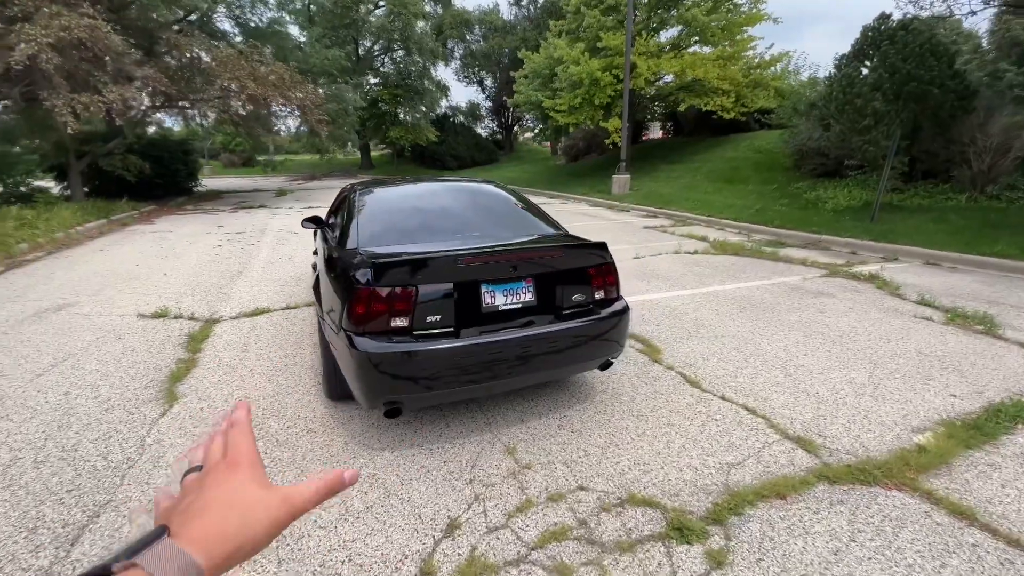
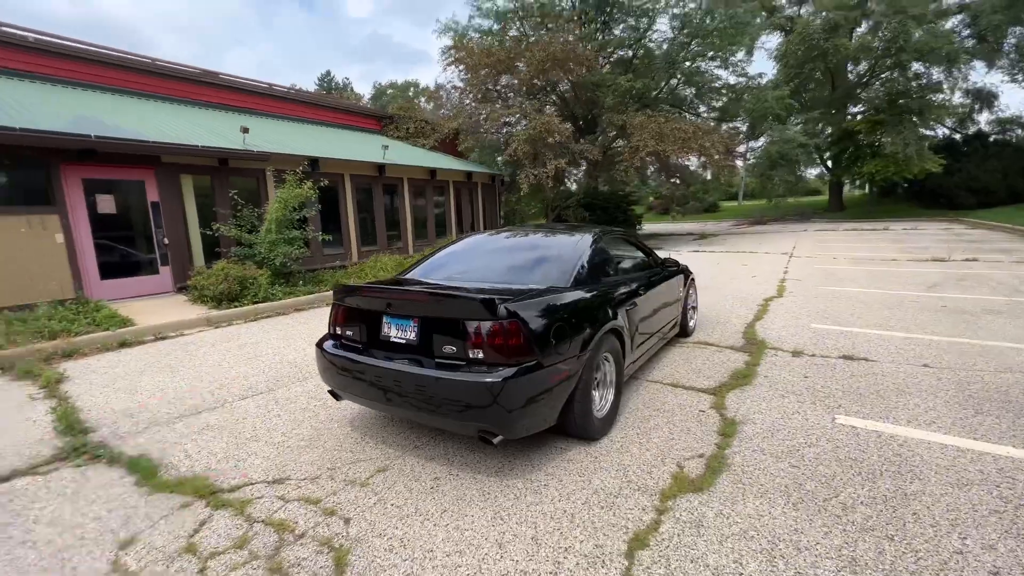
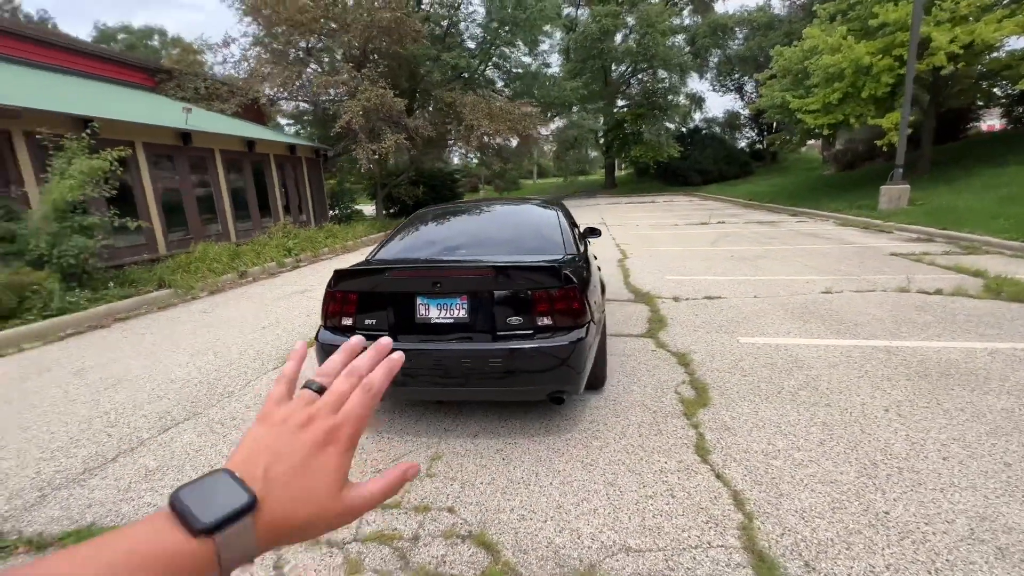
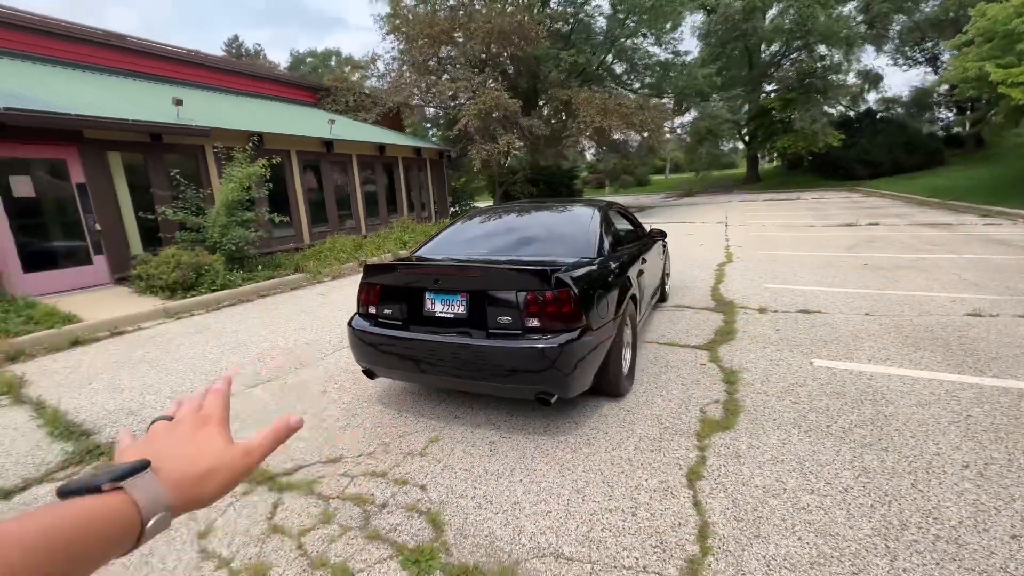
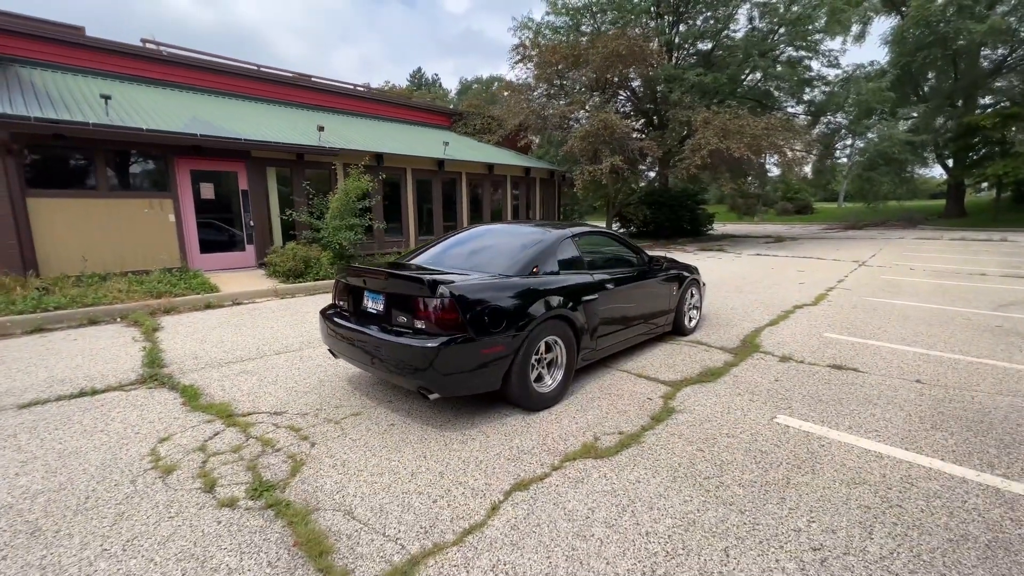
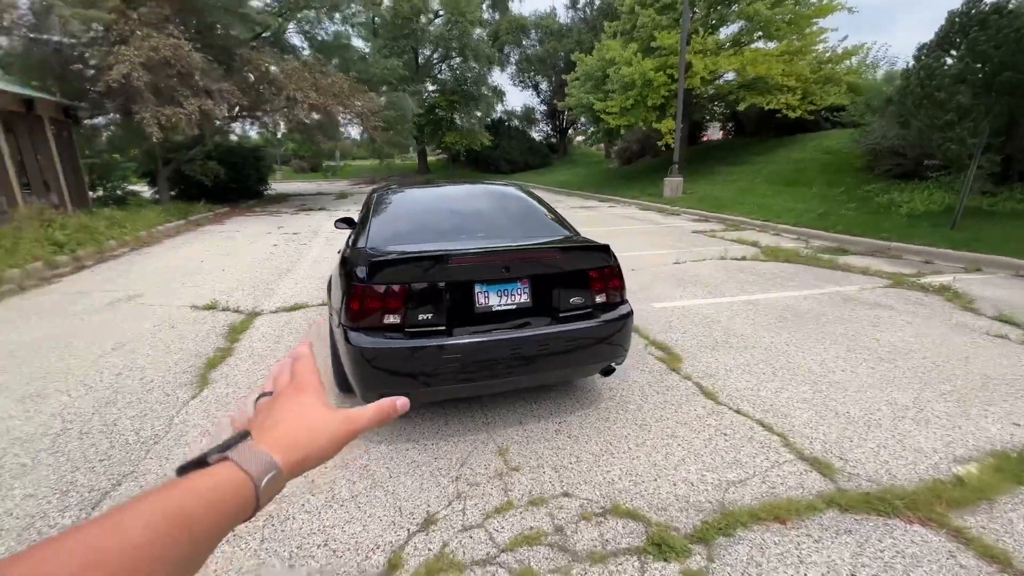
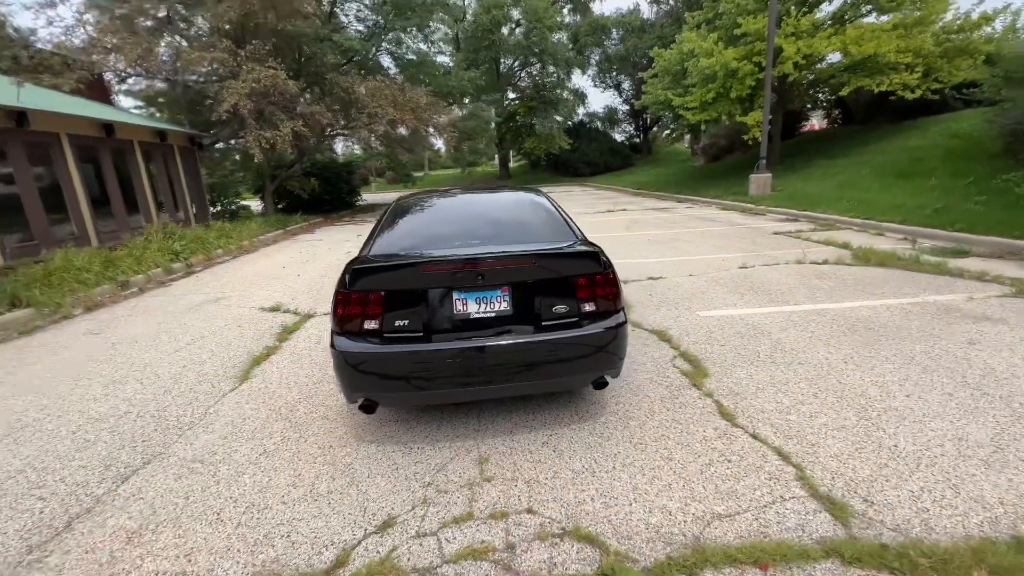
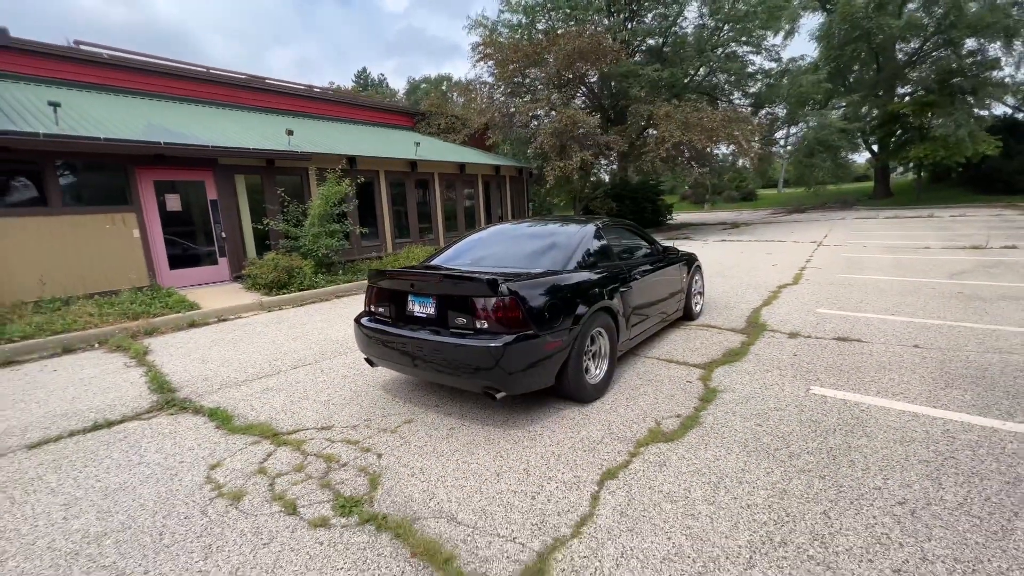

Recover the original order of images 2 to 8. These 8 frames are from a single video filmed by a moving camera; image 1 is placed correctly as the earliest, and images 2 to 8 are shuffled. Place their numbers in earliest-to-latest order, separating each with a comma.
6, 7, 3, 4, 2, 8, 5
